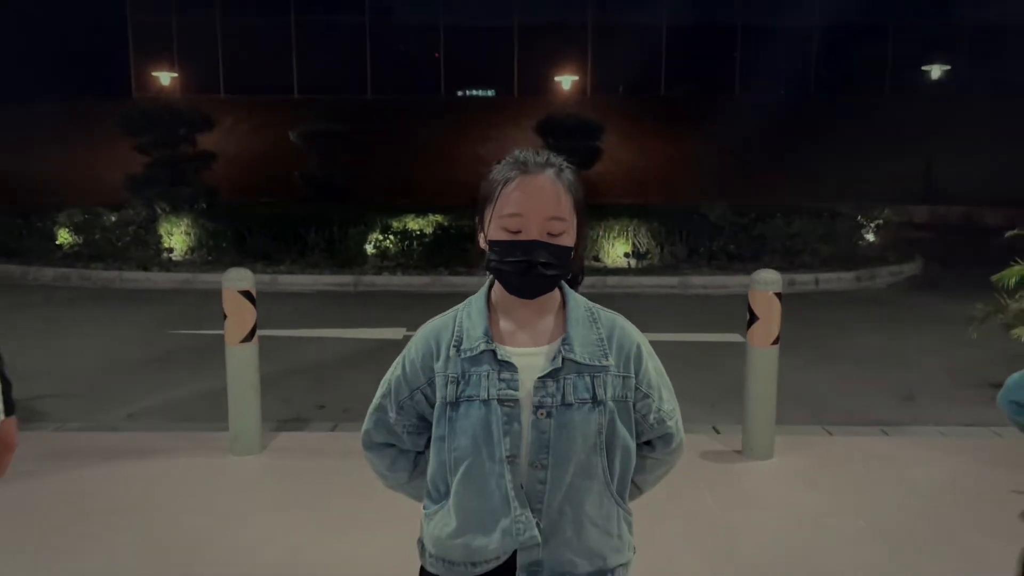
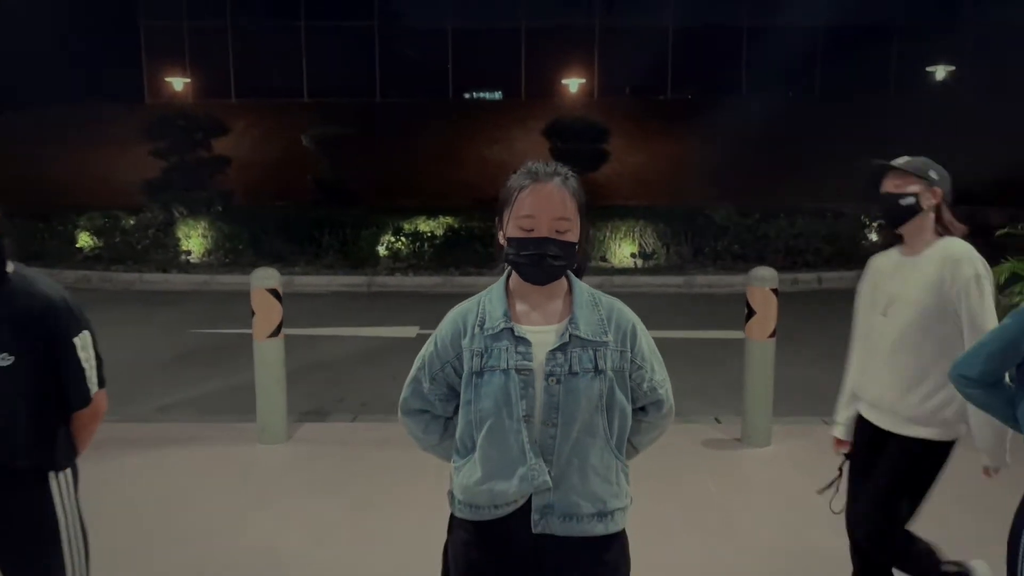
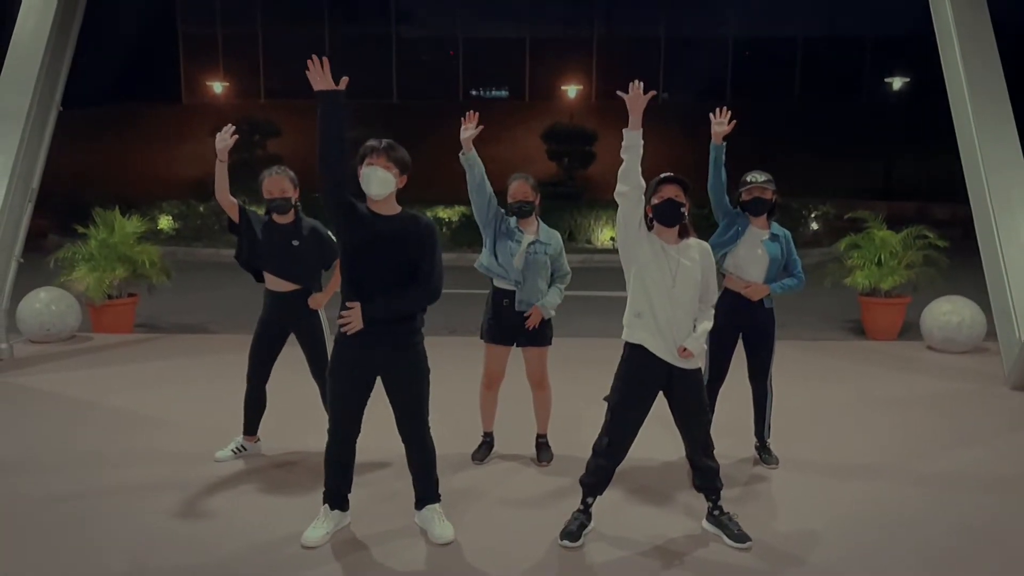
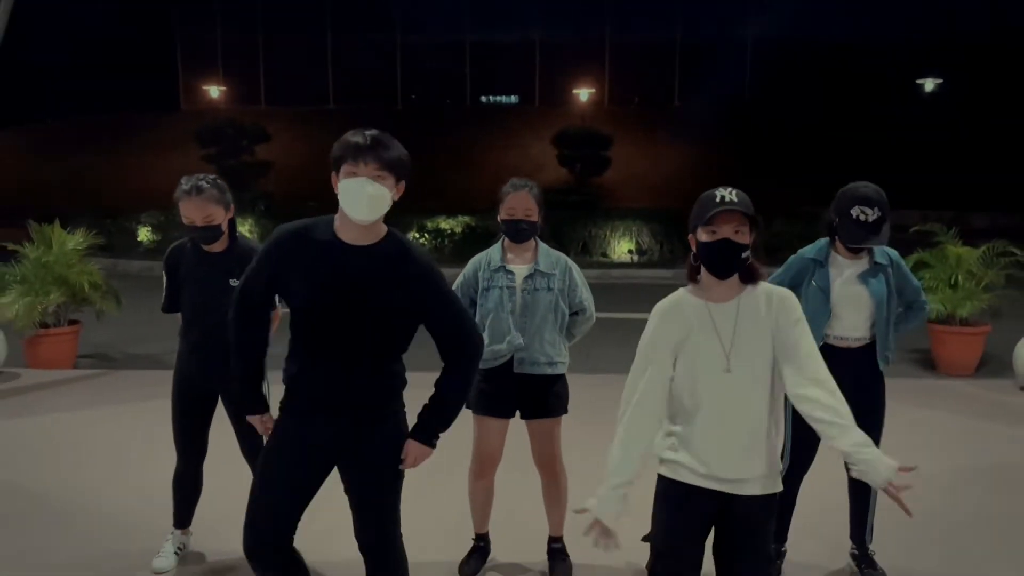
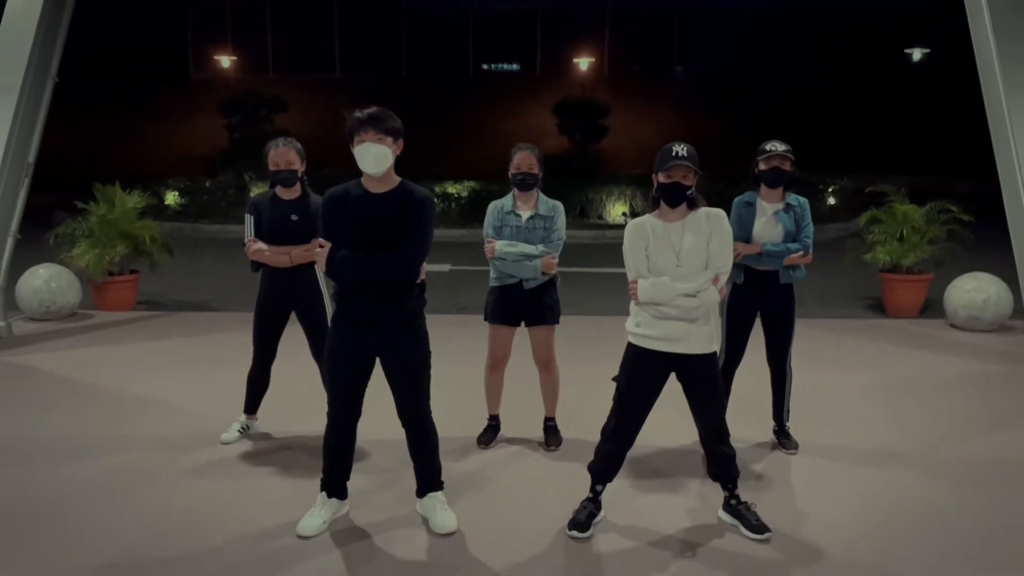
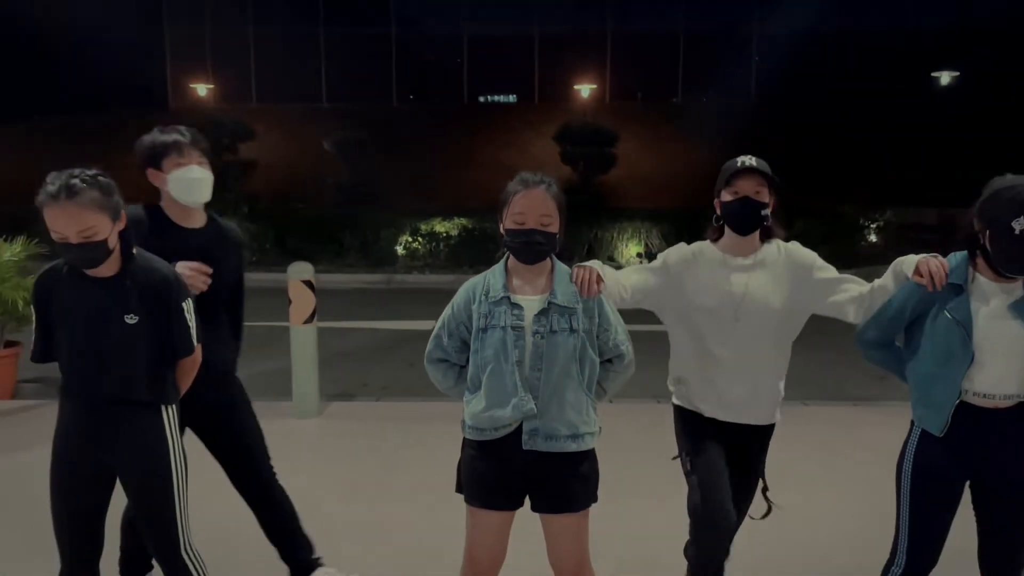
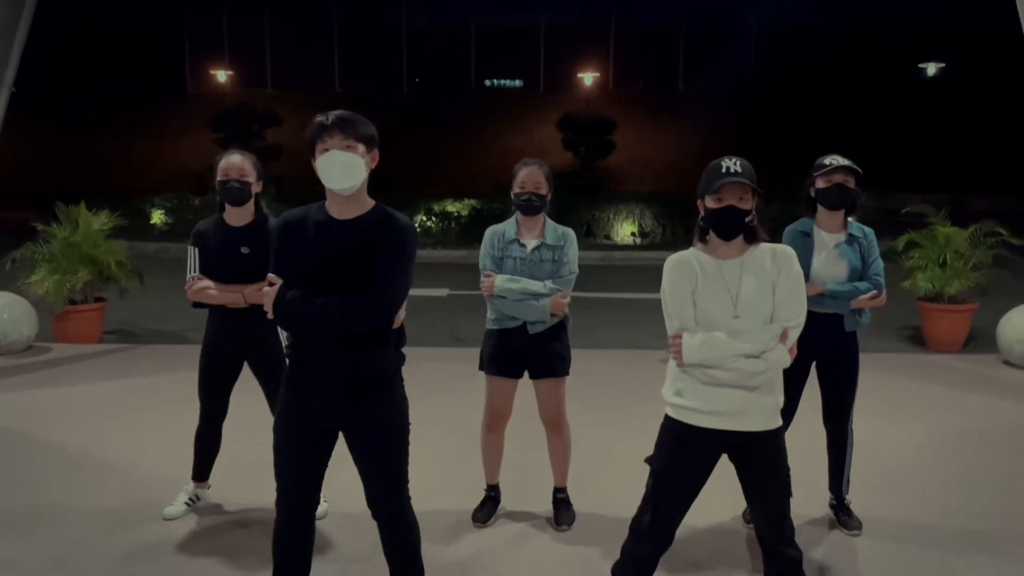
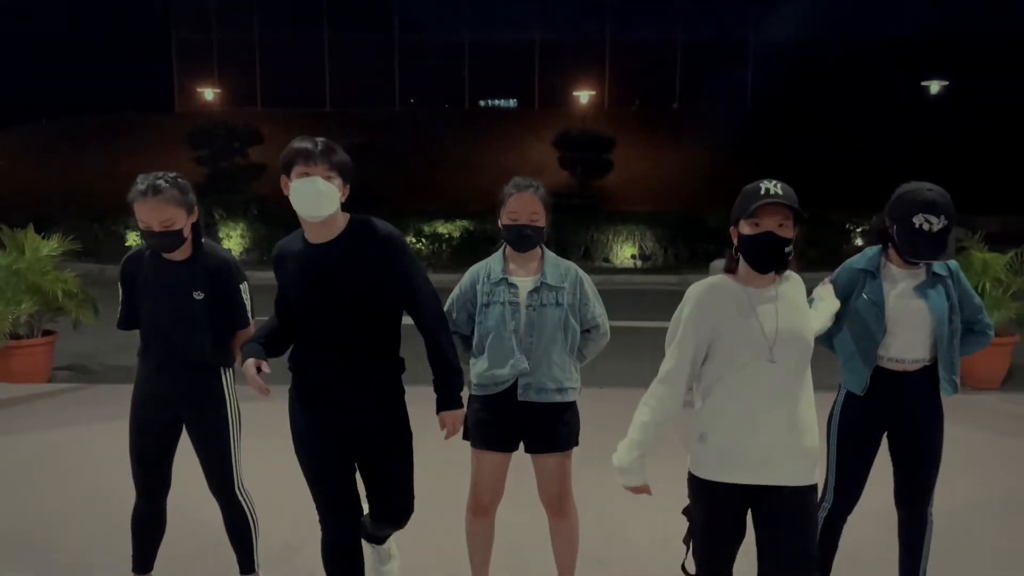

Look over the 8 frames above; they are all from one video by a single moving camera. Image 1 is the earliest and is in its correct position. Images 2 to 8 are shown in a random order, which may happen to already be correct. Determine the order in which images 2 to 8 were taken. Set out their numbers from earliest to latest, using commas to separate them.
2, 6, 8, 4, 7, 5, 3
